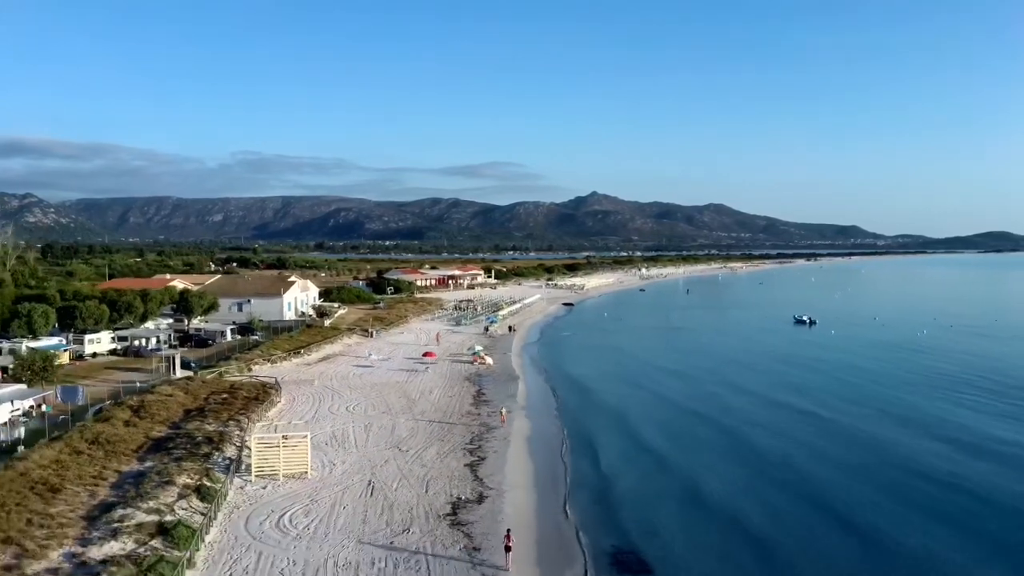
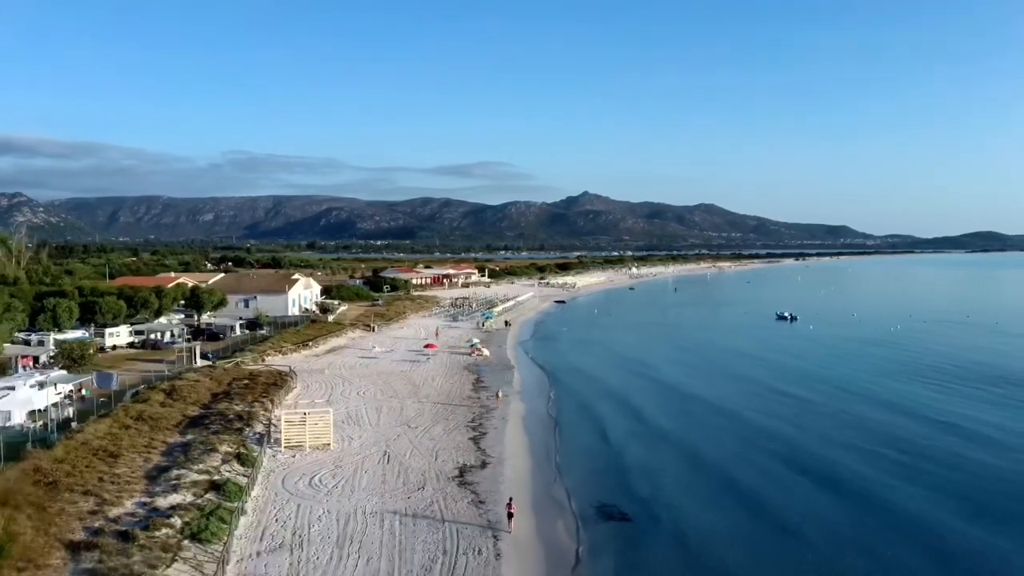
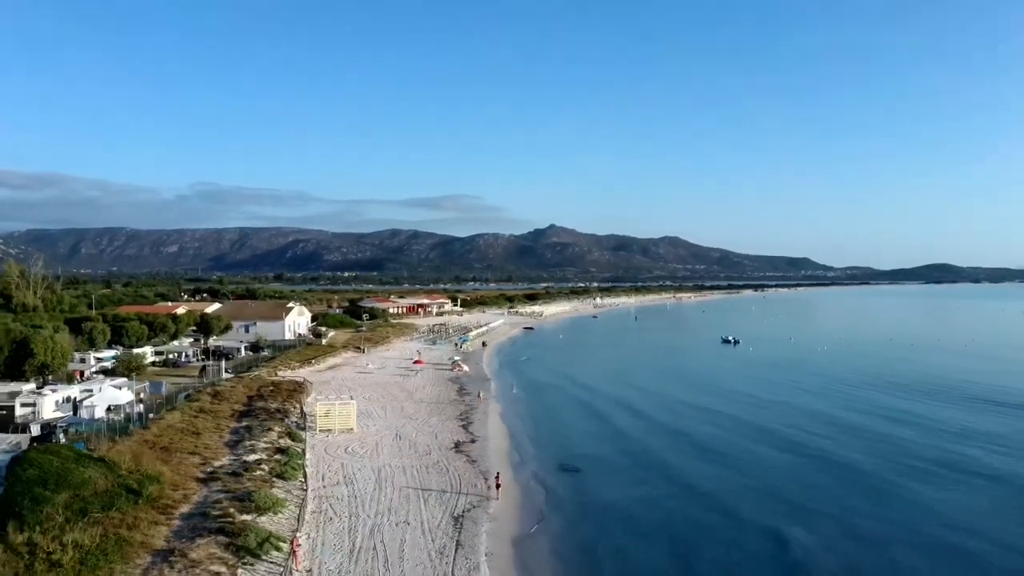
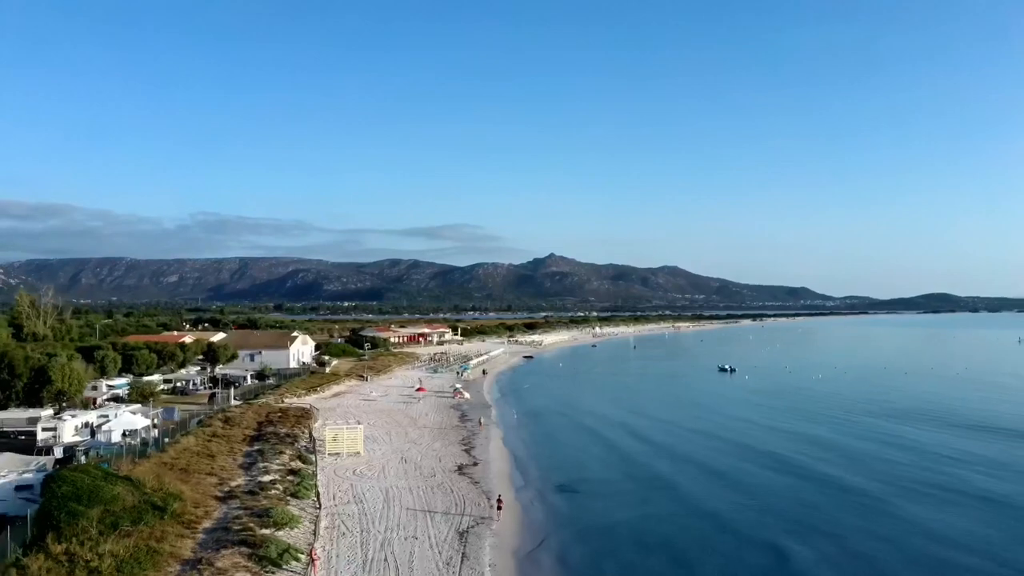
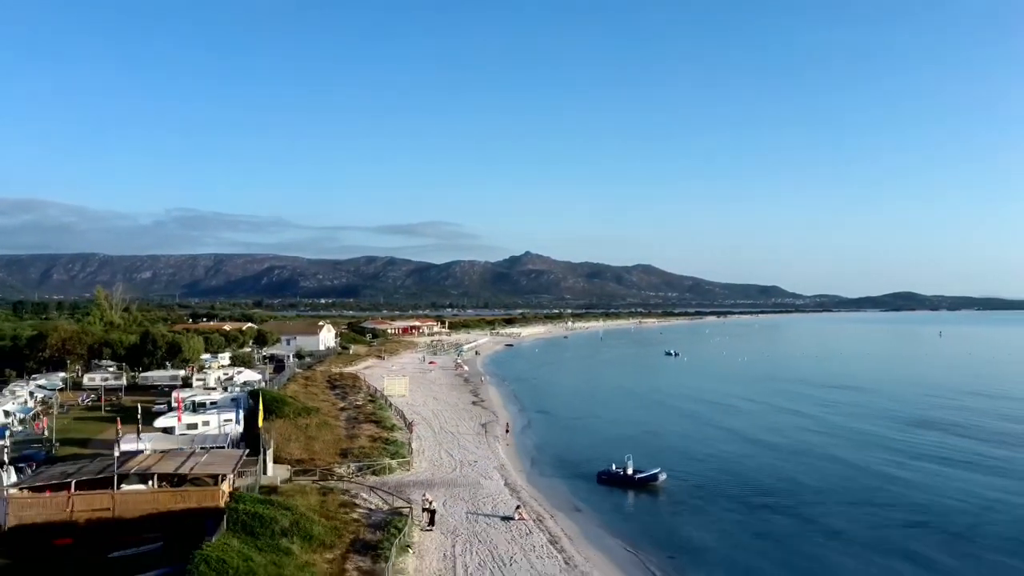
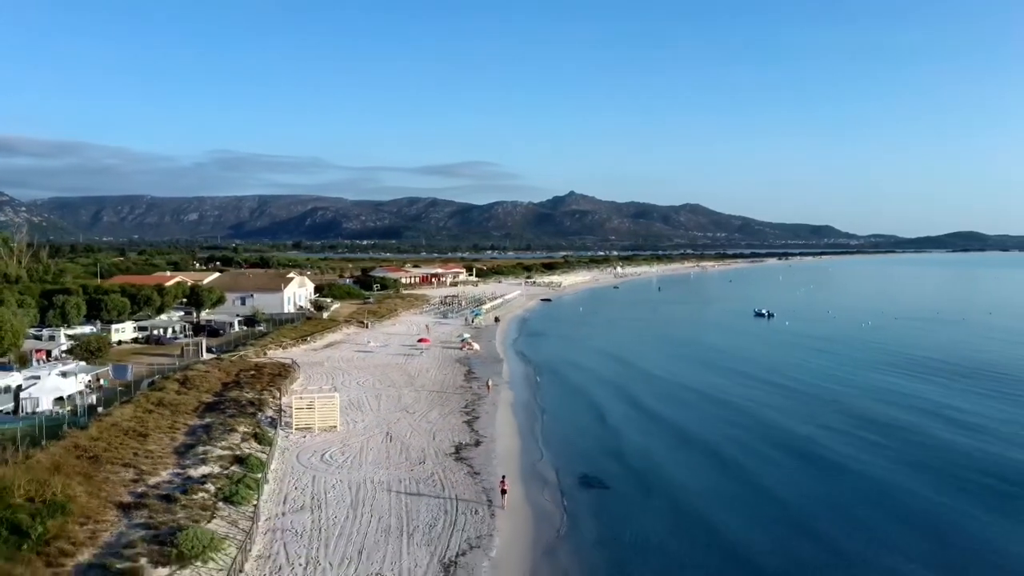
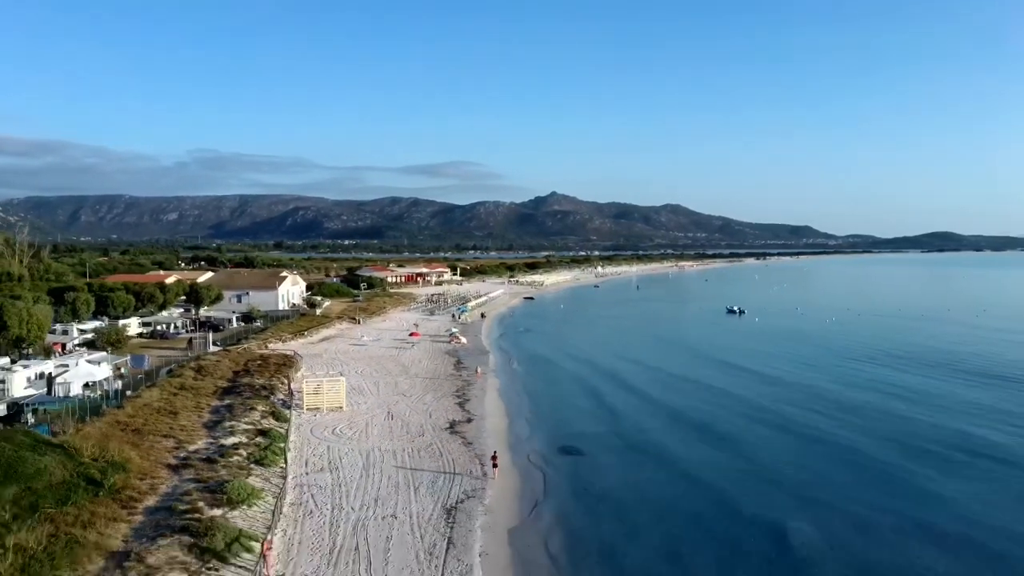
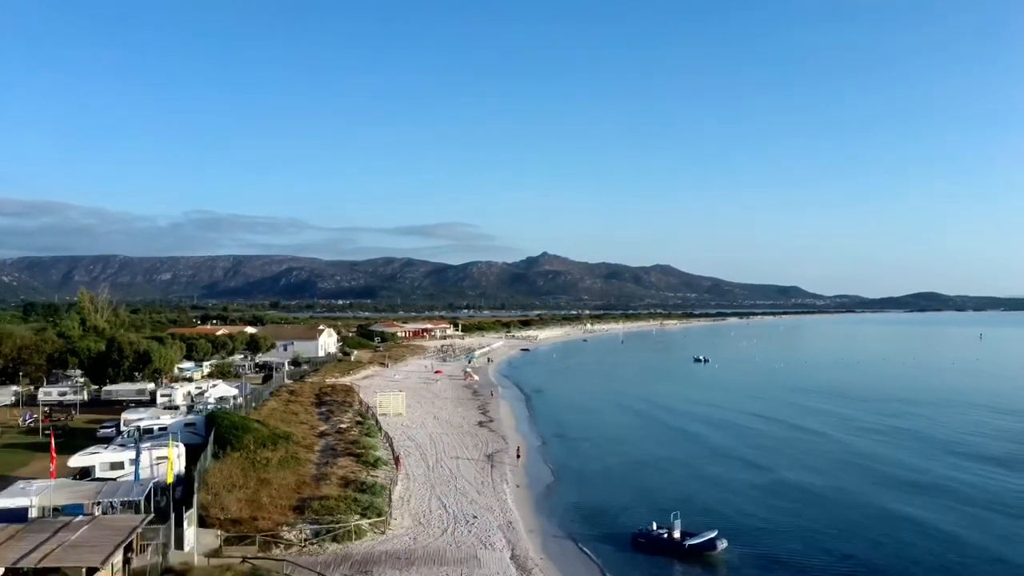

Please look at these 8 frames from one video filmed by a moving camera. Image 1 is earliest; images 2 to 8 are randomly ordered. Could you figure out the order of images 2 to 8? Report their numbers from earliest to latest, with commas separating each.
2, 6, 7, 3, 4, 8, 5
